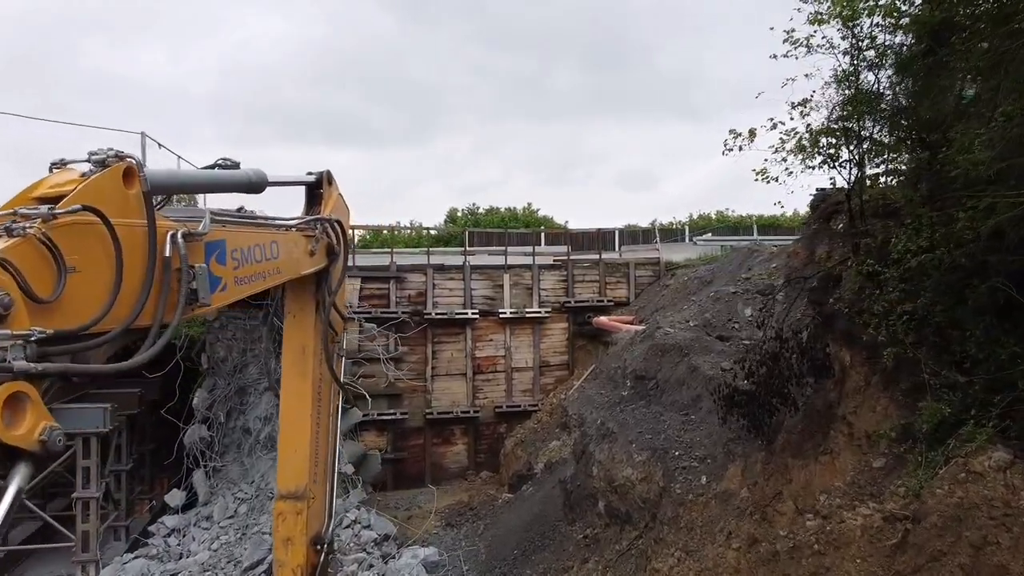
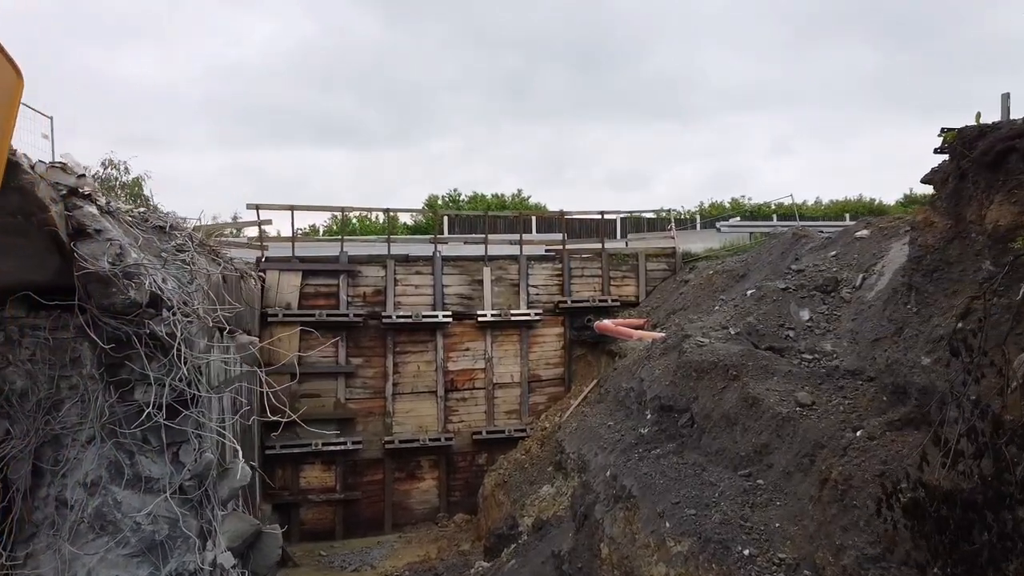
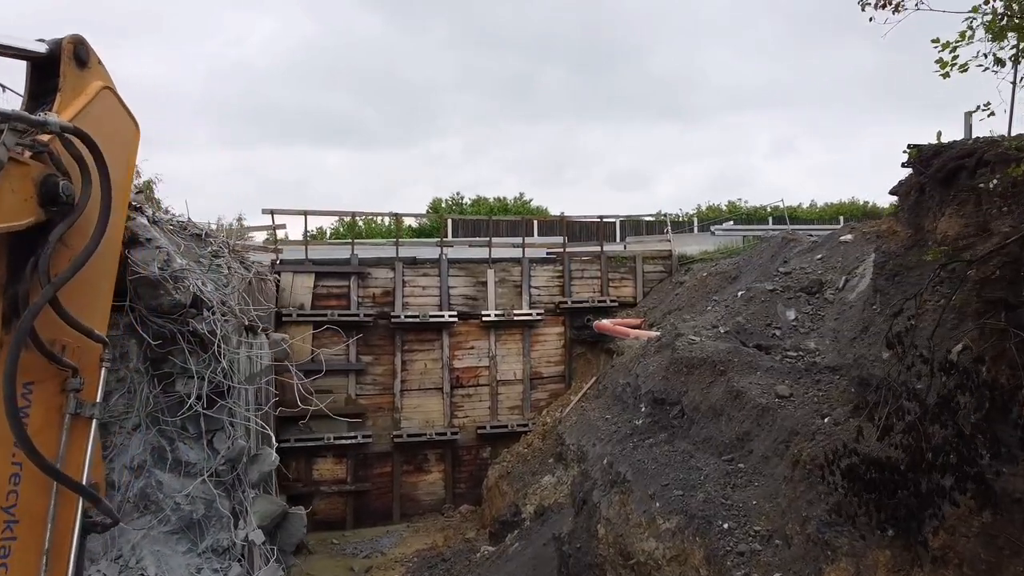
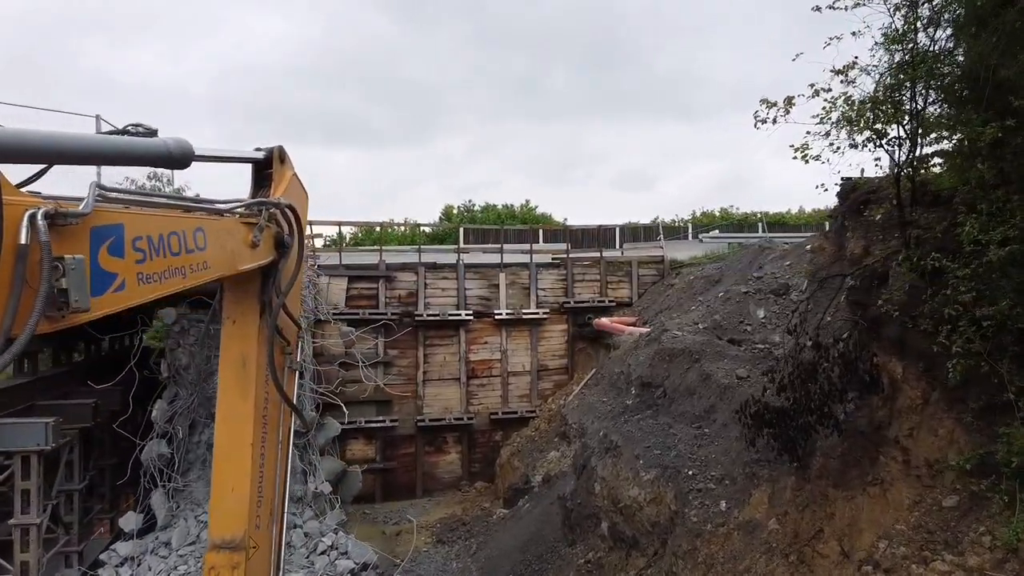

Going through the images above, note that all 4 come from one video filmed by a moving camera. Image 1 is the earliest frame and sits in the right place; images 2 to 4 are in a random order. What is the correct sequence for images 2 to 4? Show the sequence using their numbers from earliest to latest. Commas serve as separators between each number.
4, 3, 2
